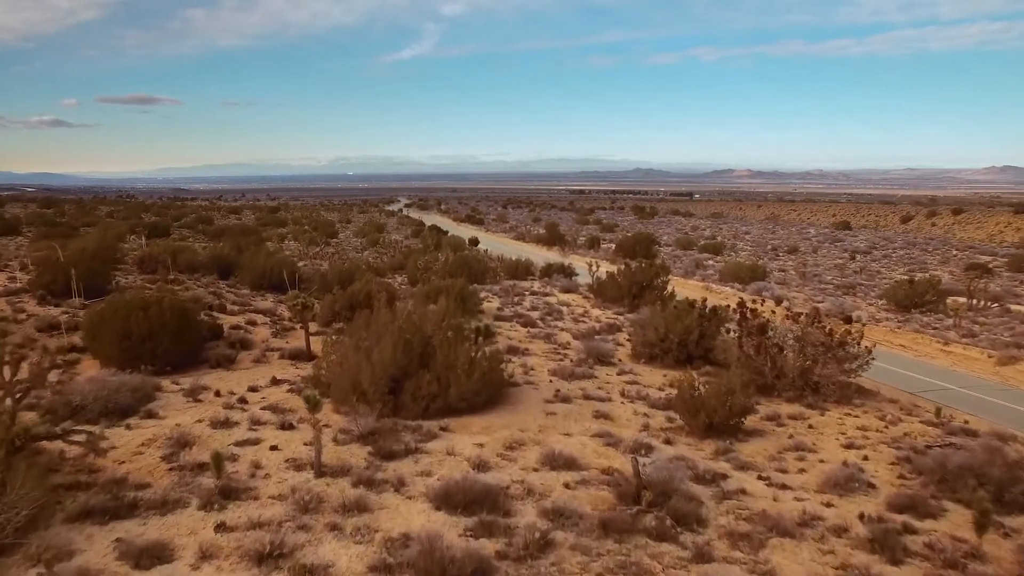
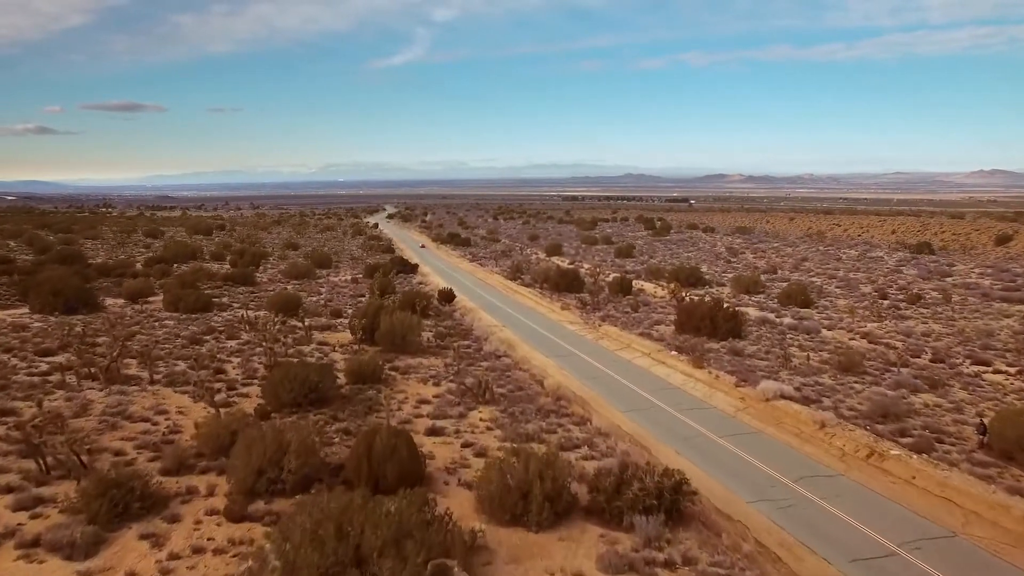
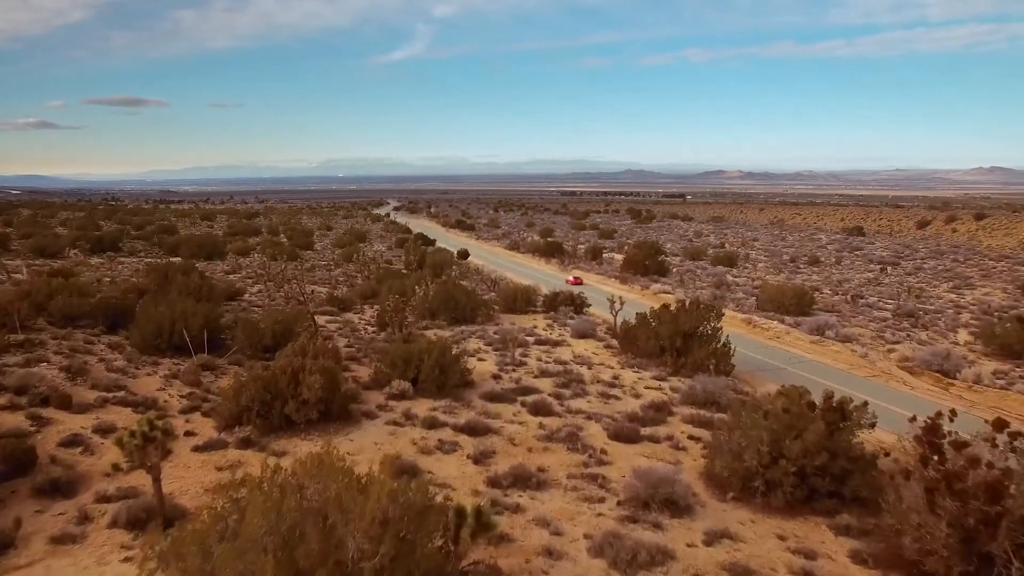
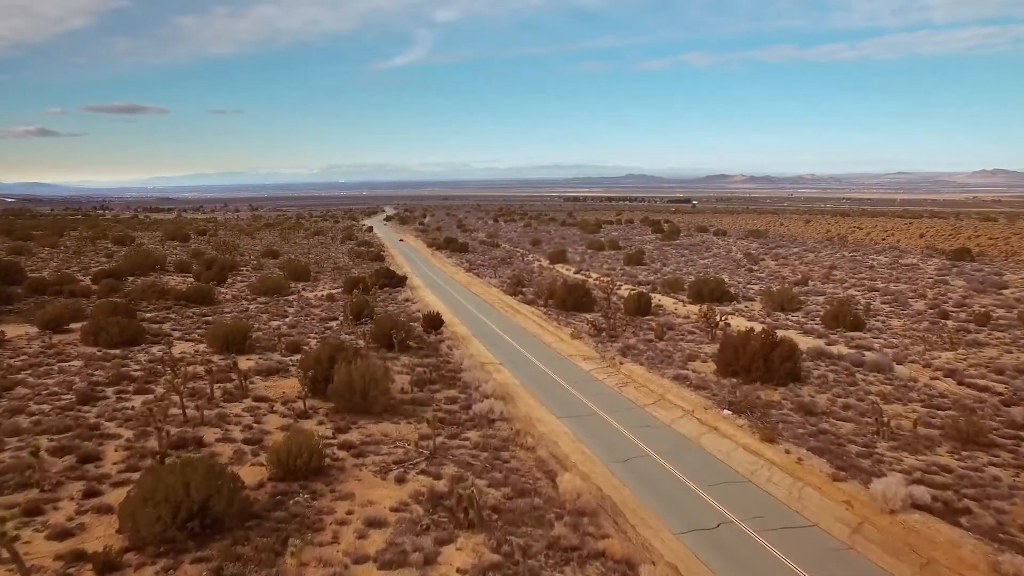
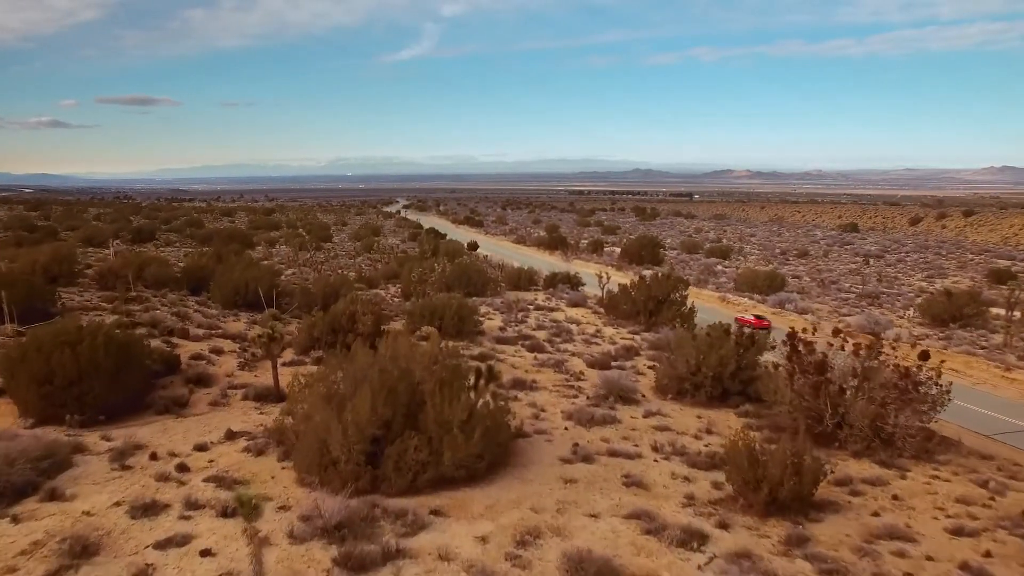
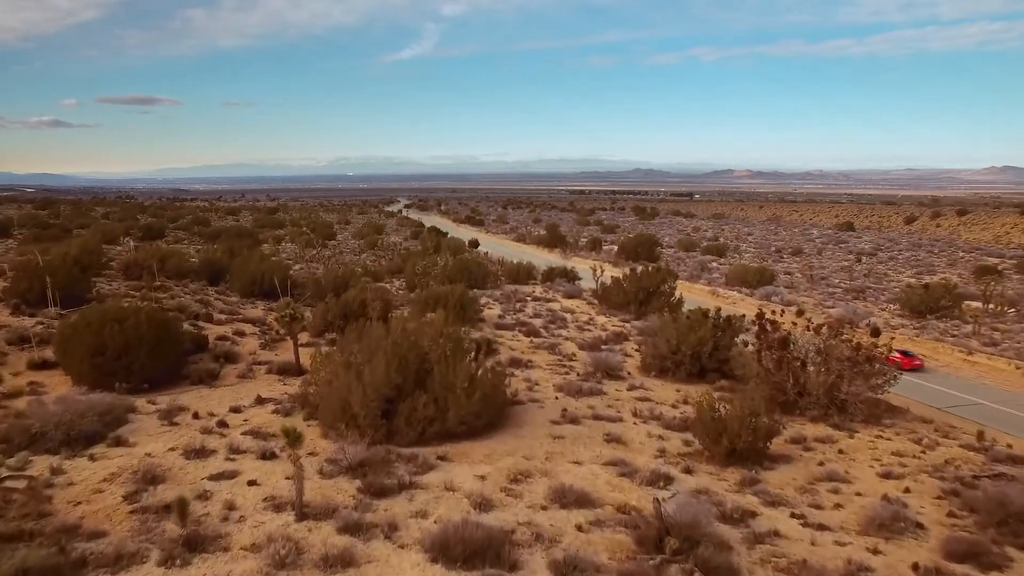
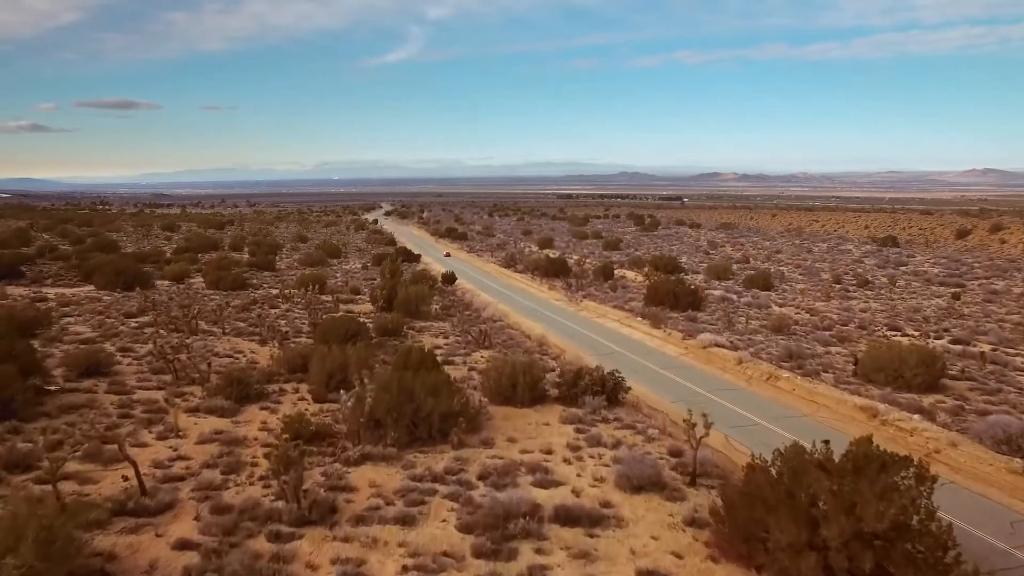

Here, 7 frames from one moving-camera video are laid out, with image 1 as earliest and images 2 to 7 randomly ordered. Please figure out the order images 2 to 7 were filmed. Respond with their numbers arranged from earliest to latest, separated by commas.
6, 5, 3, 7, 2, 4
